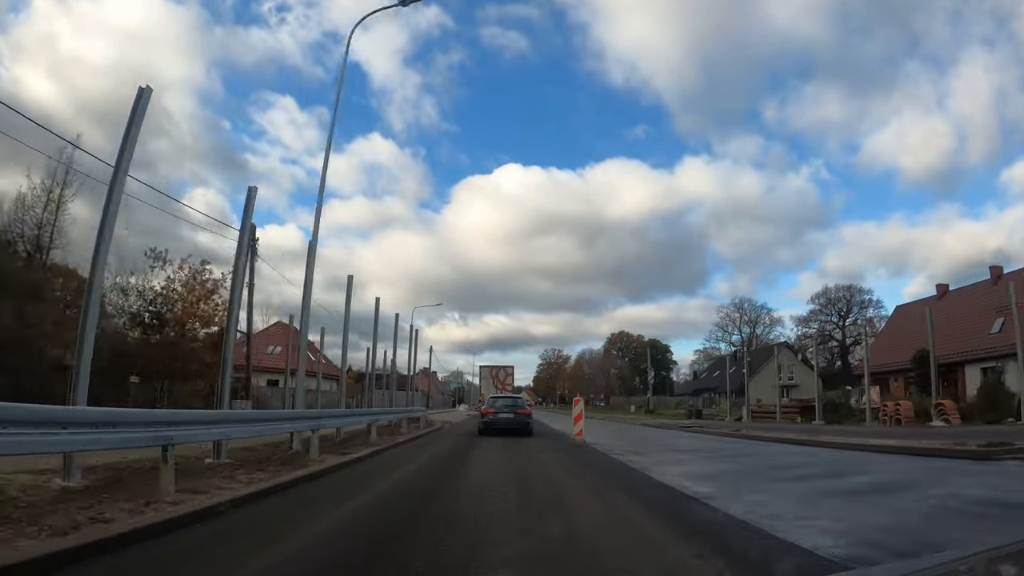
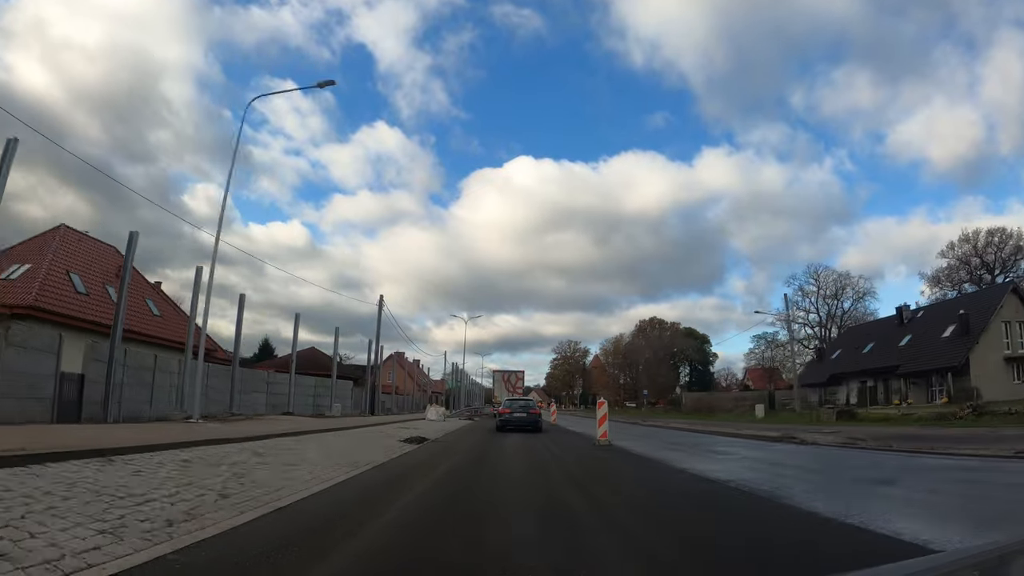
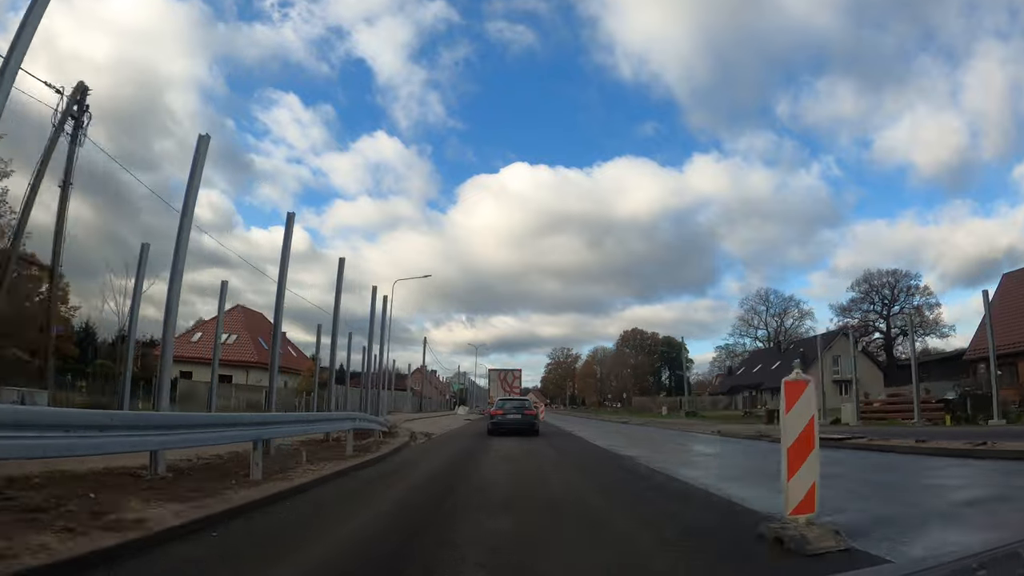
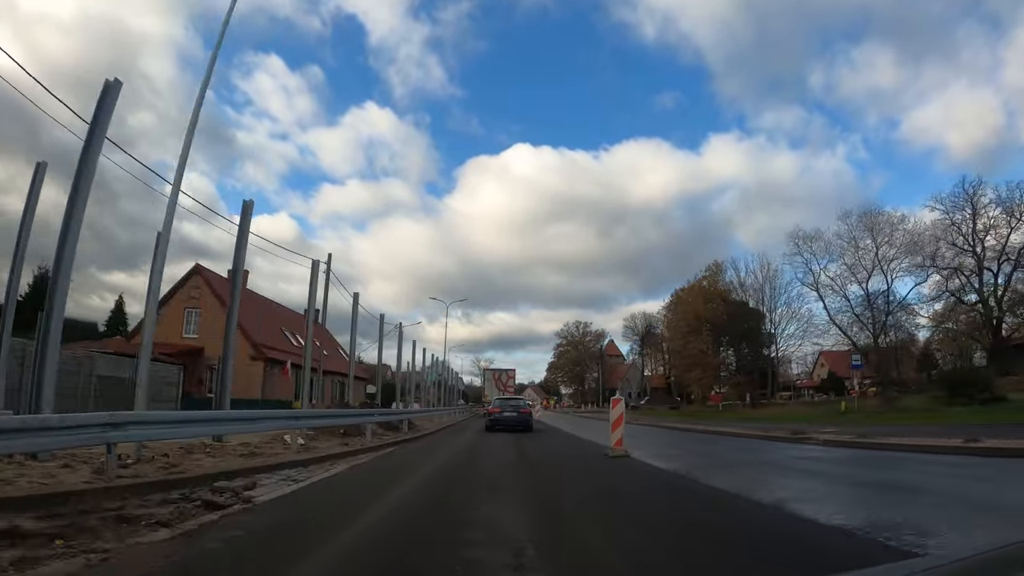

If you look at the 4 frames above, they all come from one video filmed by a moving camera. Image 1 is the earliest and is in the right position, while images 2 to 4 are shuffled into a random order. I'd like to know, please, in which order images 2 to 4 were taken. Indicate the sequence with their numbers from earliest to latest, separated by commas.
3, 2, 4
